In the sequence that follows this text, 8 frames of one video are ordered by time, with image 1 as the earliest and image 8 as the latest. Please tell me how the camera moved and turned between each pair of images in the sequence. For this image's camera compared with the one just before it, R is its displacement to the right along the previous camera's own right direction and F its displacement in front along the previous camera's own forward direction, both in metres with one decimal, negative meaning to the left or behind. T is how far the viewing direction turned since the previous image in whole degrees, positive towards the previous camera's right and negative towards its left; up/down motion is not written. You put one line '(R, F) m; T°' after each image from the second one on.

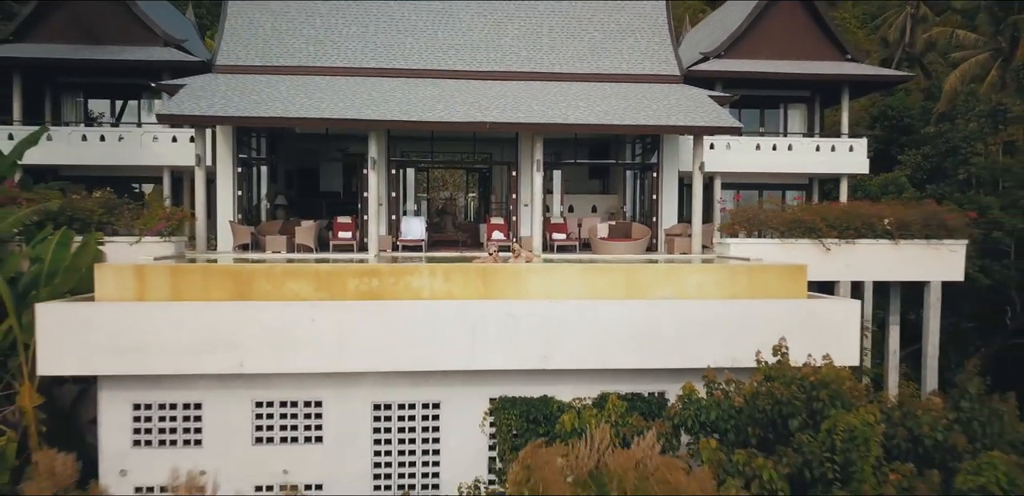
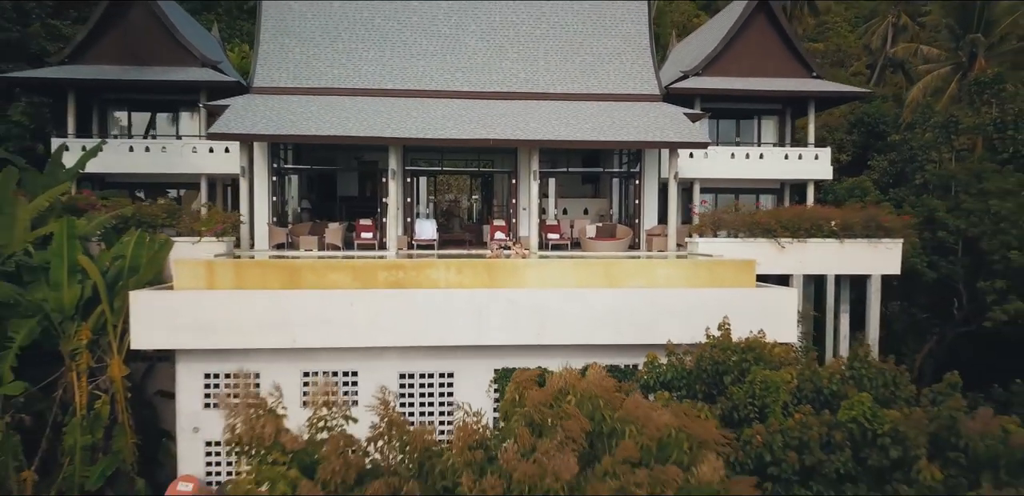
(0.0, -1.3) m; 0°
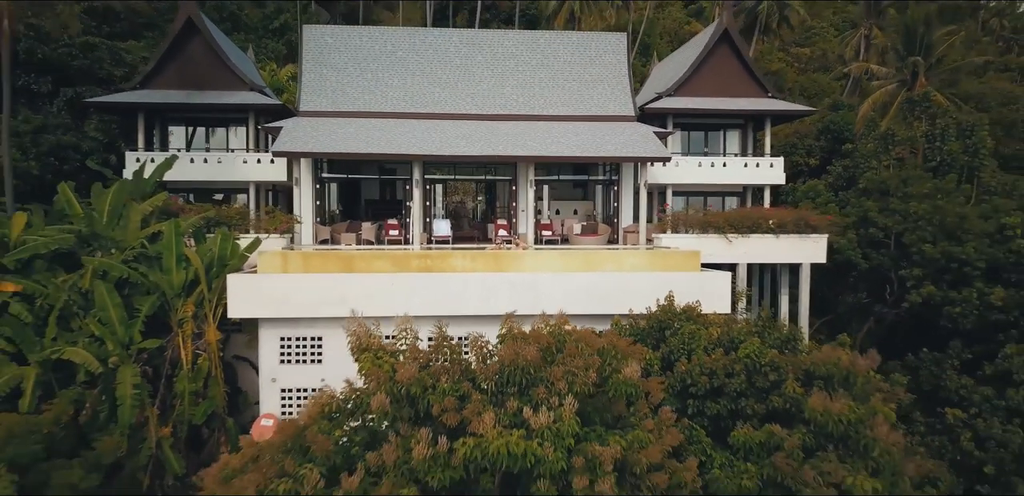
(0.0, -2.3) m; 0°
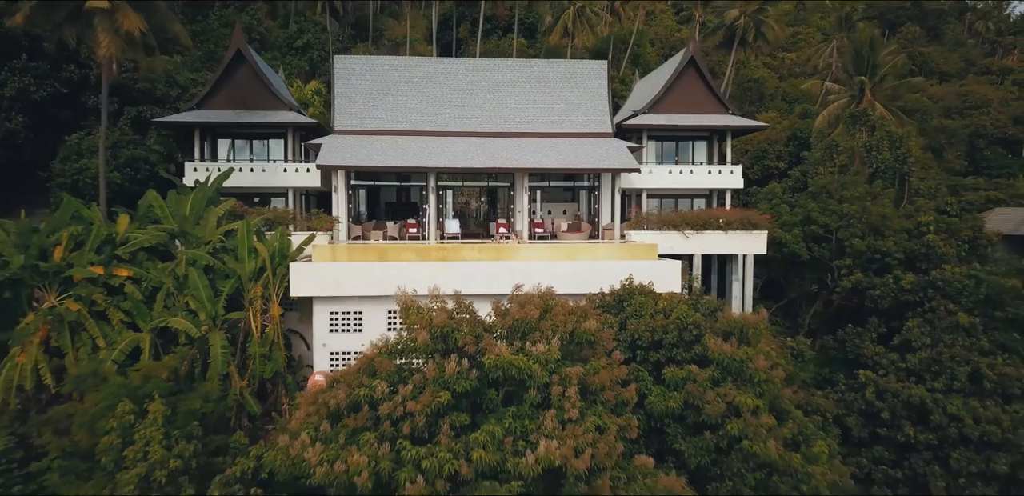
(0.0, -2.6) m; 0°
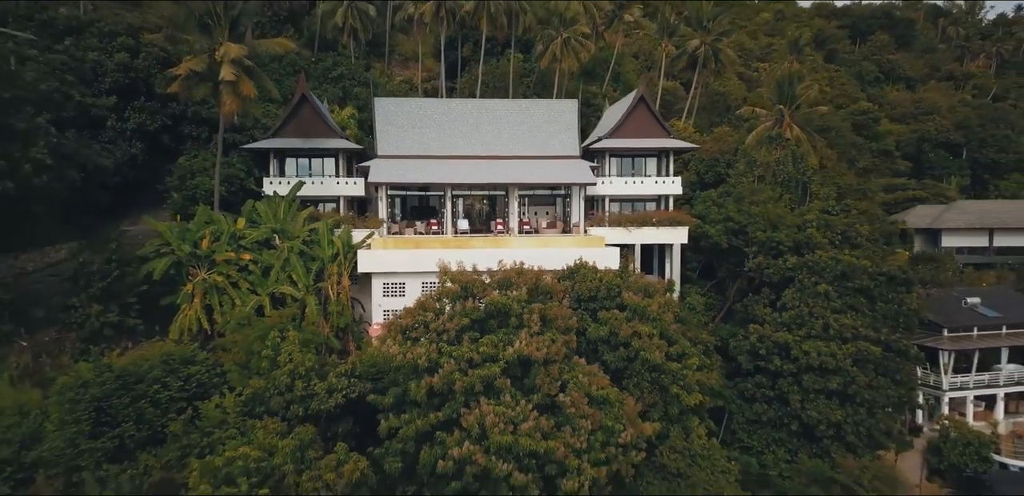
(+0.2, -5.7) m; 0°
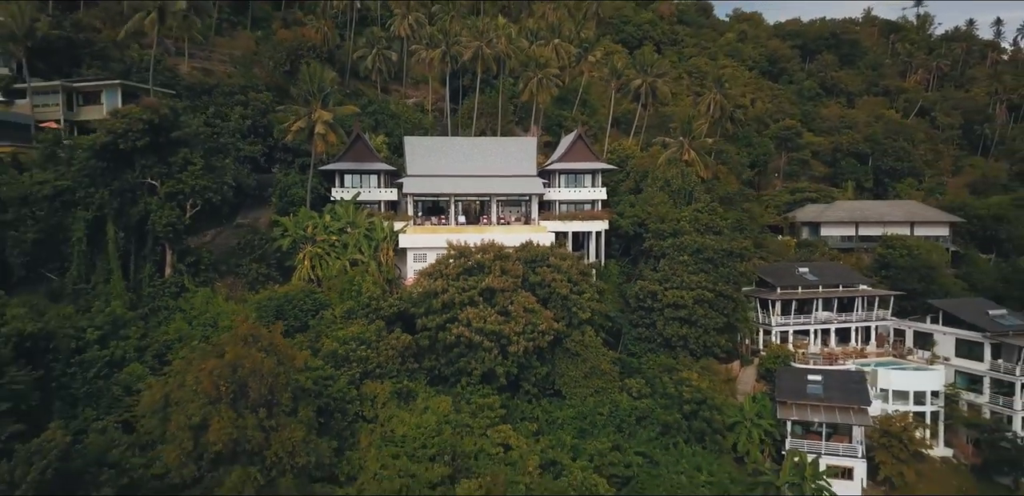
(+0.9, -11.8) m; 0°
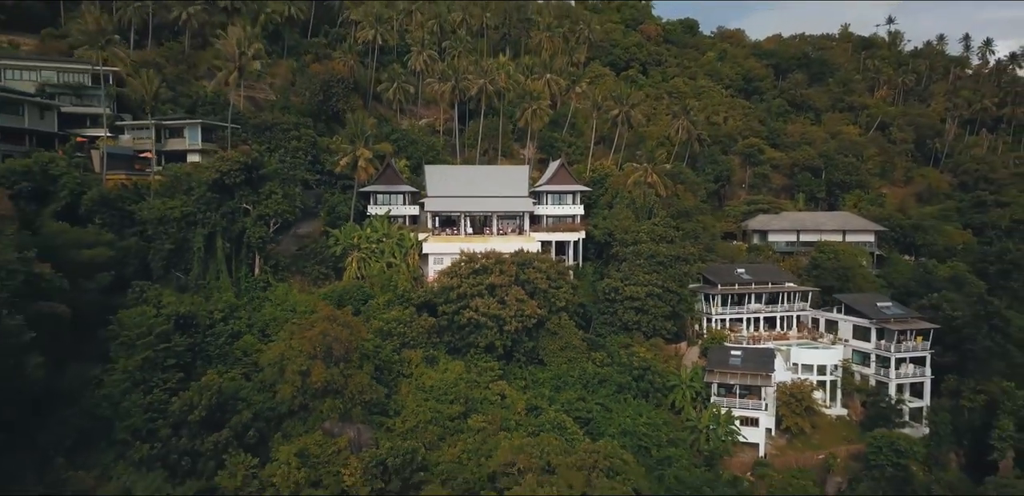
(+0.3, -9.2) m; 0°
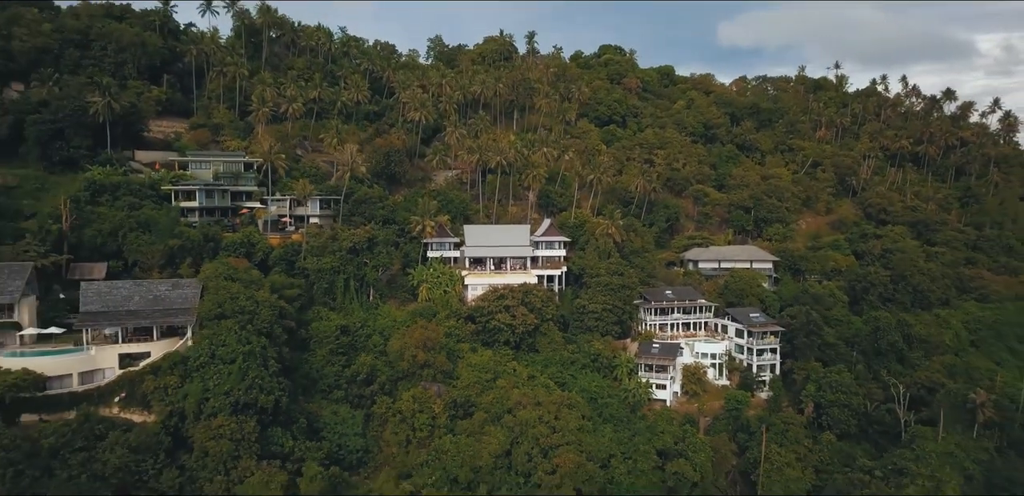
(-0.1, -24.0) m; 0°
